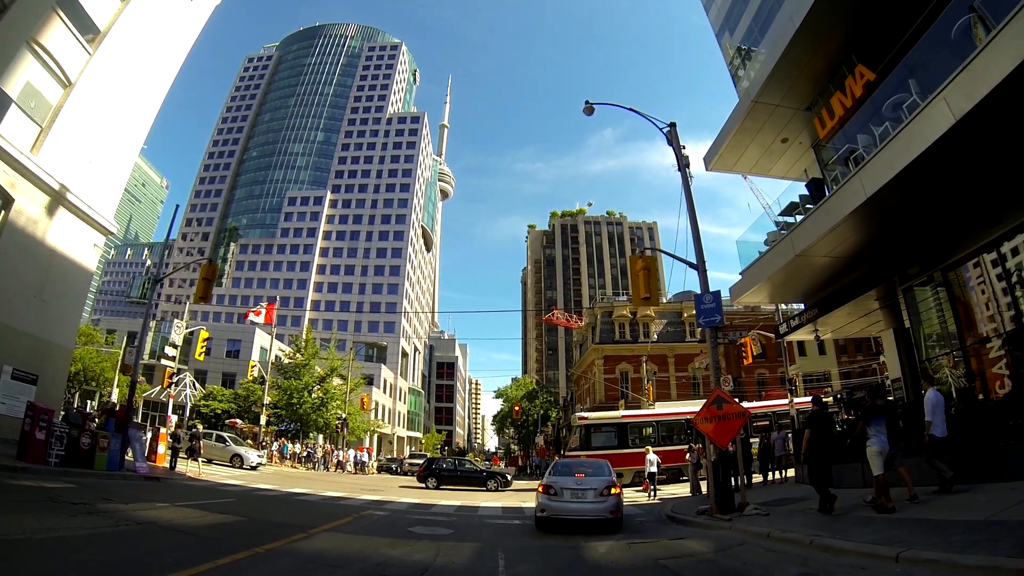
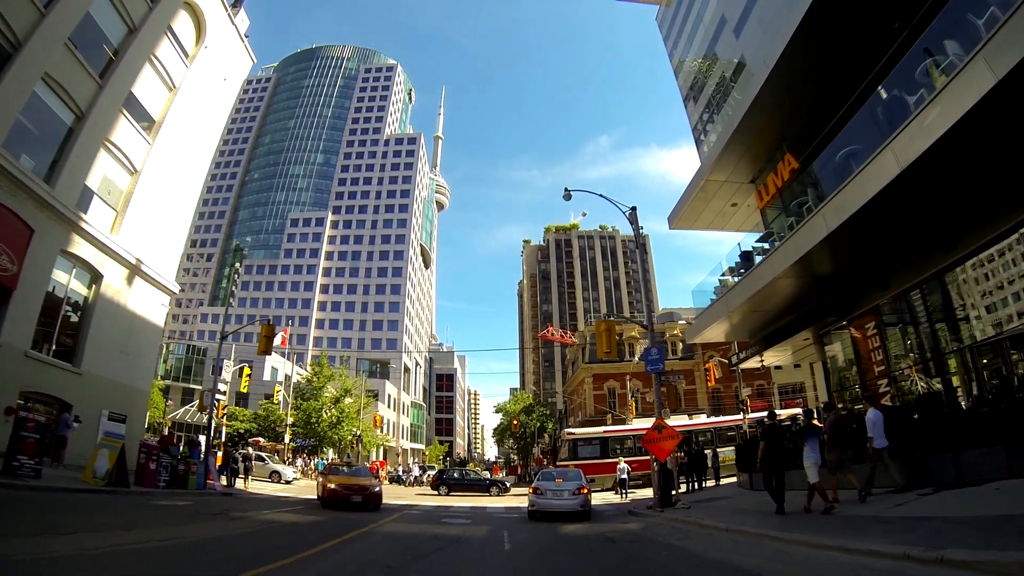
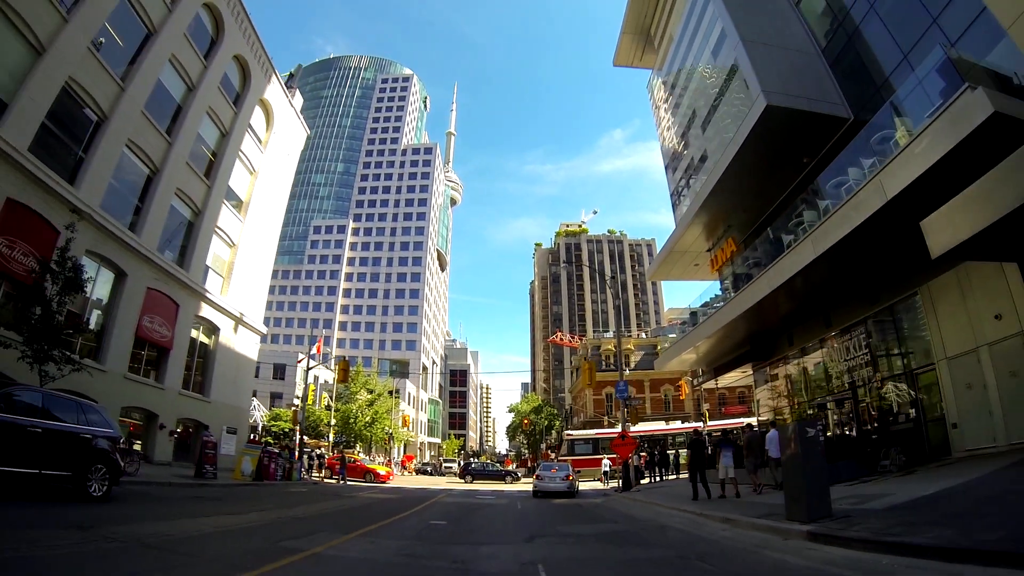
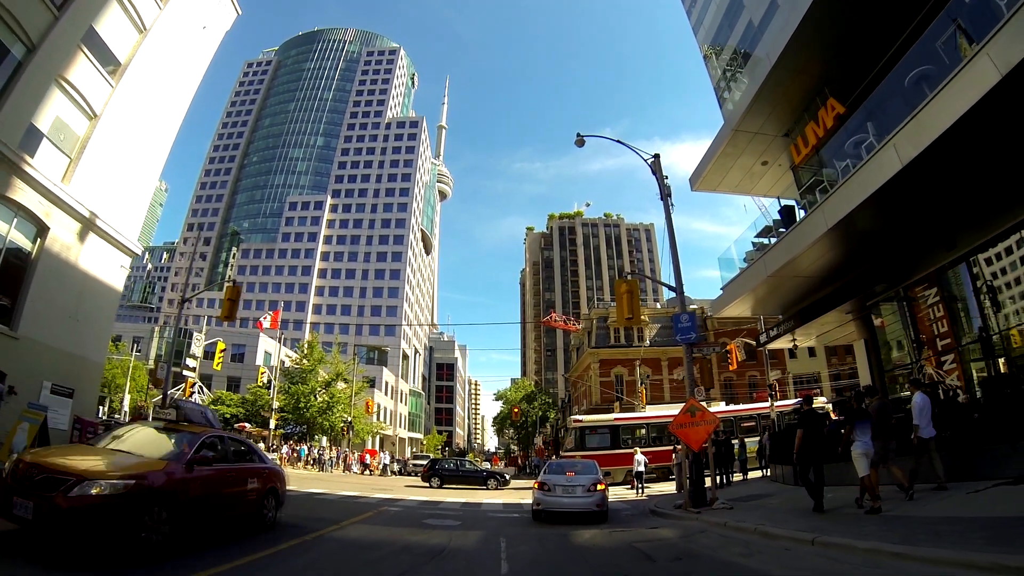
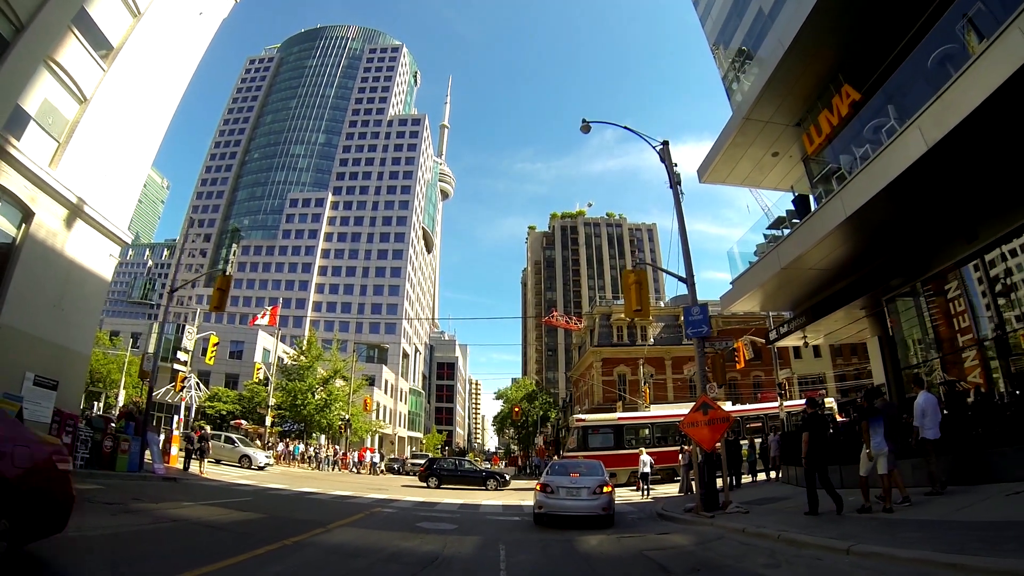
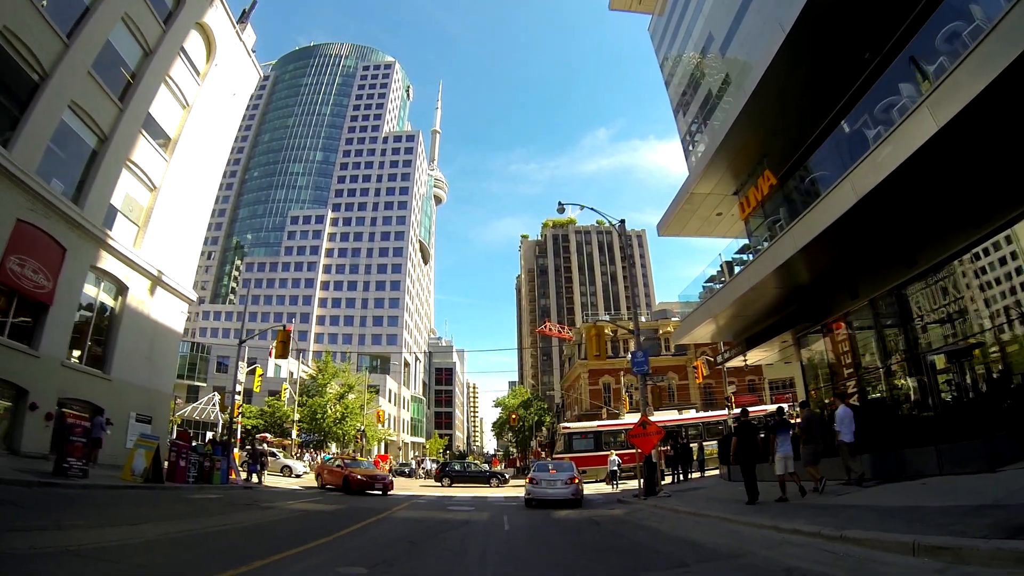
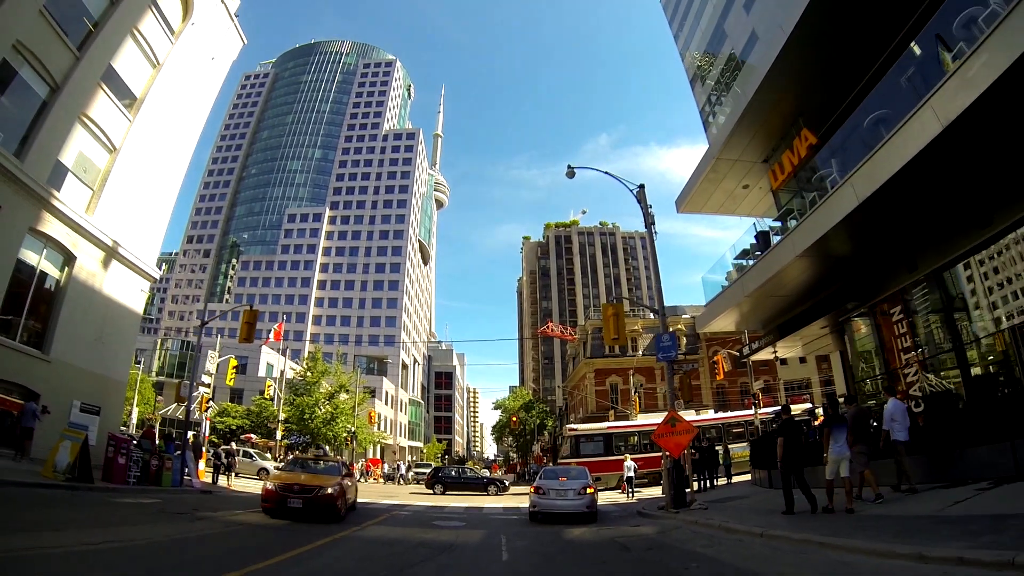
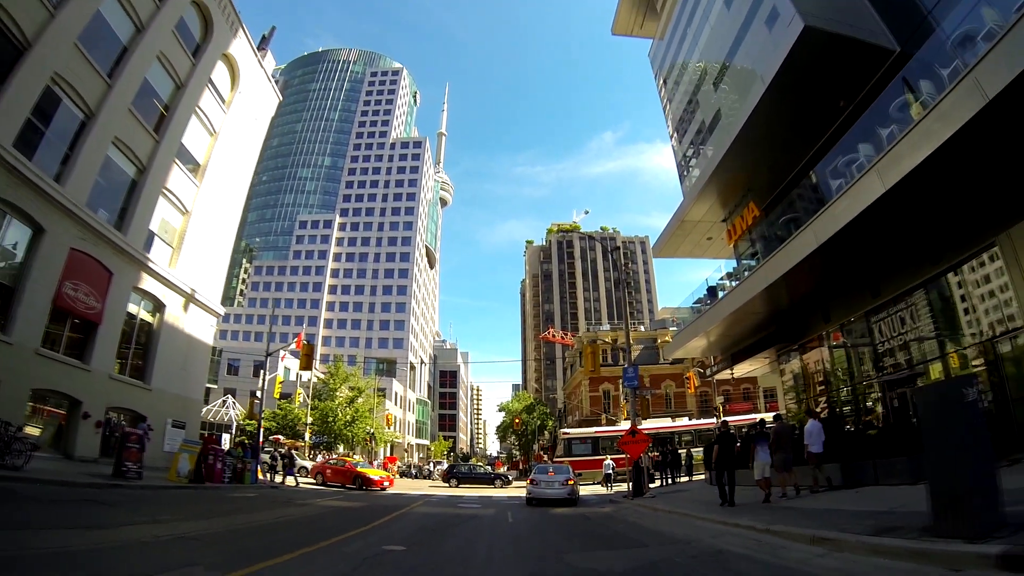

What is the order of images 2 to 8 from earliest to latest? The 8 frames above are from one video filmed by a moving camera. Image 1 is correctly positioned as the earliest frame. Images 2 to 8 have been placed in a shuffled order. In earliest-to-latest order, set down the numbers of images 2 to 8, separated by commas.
5, 4, 7, 2, 6, 8, 3
